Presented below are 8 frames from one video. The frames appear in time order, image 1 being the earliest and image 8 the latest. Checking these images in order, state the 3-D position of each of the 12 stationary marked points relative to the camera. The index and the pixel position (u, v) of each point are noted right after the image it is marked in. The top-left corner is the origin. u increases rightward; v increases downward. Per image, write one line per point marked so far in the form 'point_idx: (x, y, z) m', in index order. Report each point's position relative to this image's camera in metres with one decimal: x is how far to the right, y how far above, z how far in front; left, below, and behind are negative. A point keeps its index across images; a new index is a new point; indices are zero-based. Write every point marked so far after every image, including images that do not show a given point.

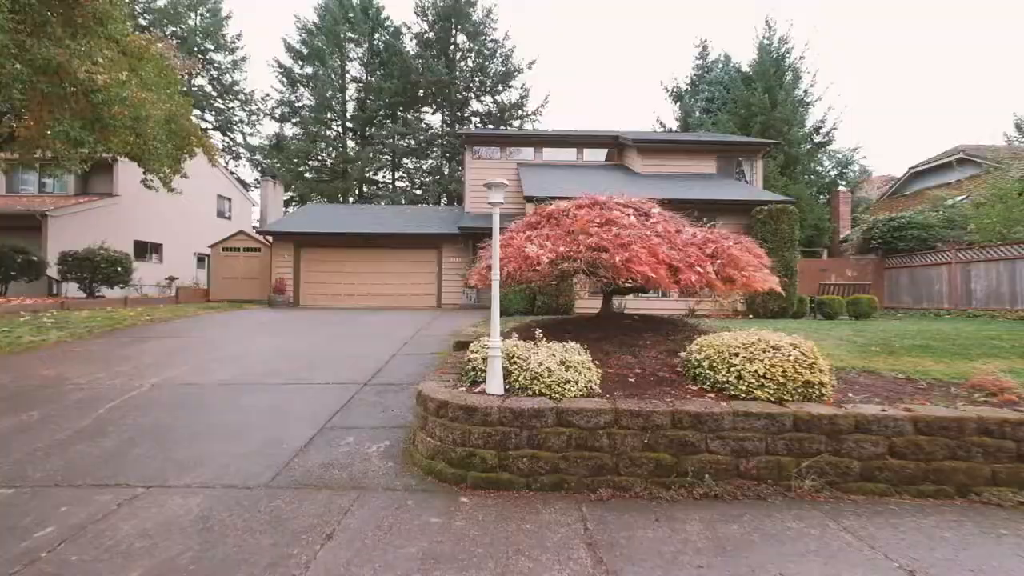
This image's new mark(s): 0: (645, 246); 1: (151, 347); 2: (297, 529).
0: (+1.4, +0.4, +4.4) m
1: (-6.7, -1.1, +7.8) m
2: (-1.3, -1.5, +2.7) m
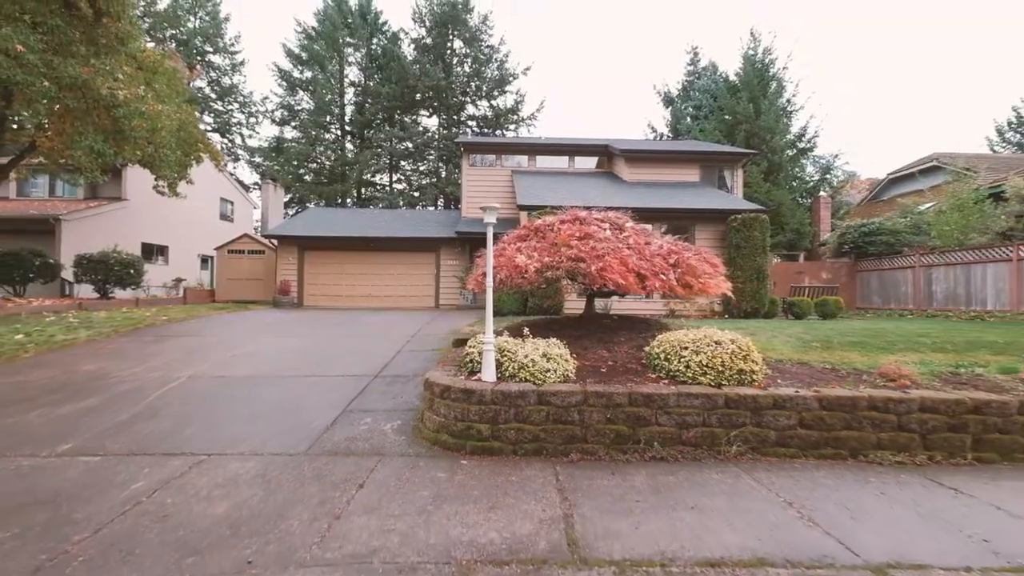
0: (+1.3, +0.4, +5.2) m
1: (-6.9, -1.2, +8.5) m
2: (-1.4, -1.5, +3.4) m
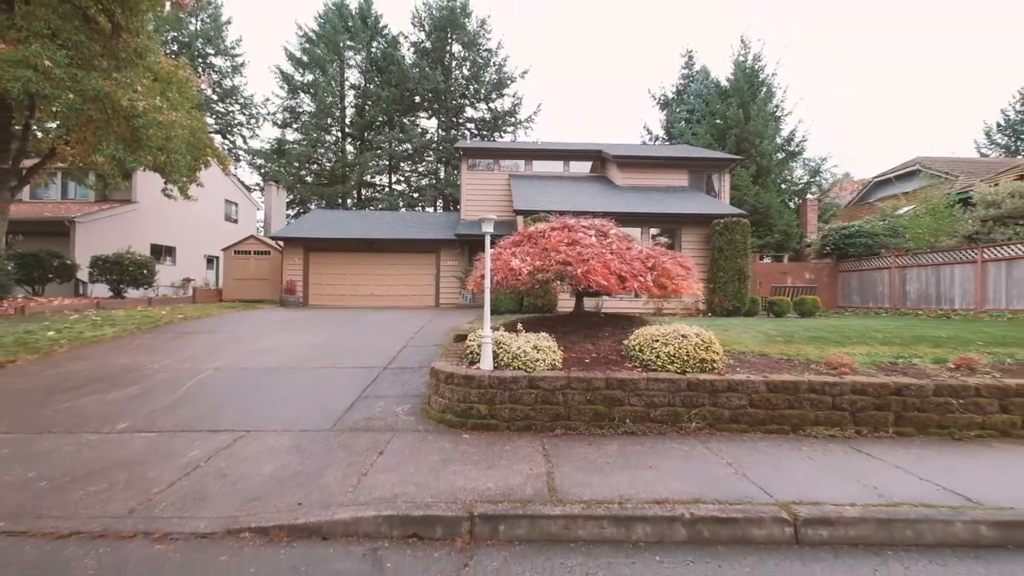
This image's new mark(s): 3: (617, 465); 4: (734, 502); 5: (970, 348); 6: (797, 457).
0: (+1.2, +0.4, +5.9) m
1: (-6.9, -1.2, +9.1) m
2: (-1.5, -1.6, +4.1) m
3: (+0.9, -1.5, +3.7) m
4: (+1.6, -1.6, +3.1) m
5: (+6.4, -0.9, +6.0) m
6: (+2.6, -1.5, +3.9) m
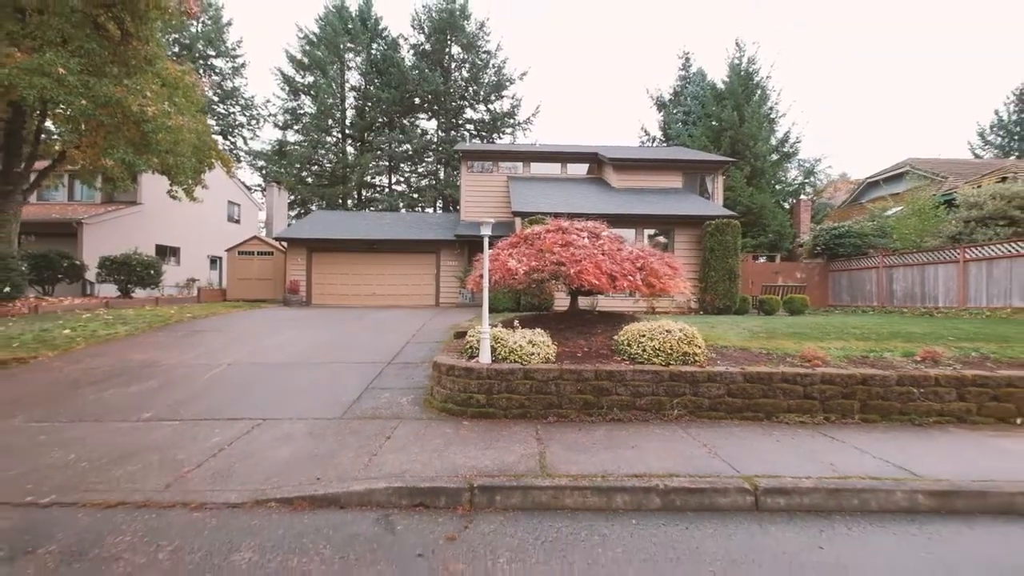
0: (+1.2, +0.4, +6.3) m
1: (-7.0, -1.2, +9.5) m
2: (-1.5, -1.5, +4.5) m
3: (+0.9, -1.5, +4.1) m
4: (+1.6, -1.6, +3.5) m
5: (+6.4, -0.9, +6.4) m
6: (+2.5, -1.5, +4.2) m
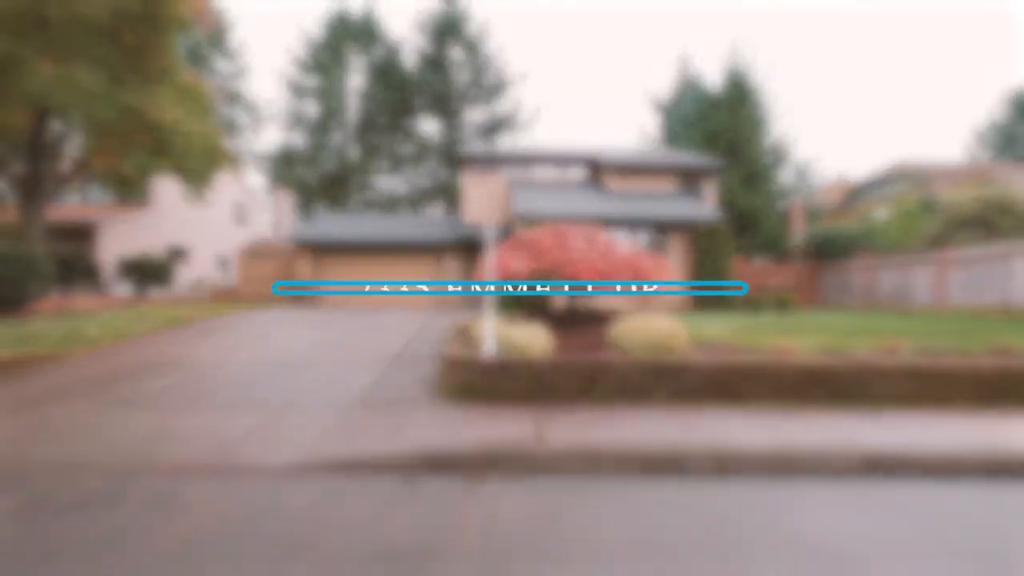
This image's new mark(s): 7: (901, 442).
0: (+1.2, +0.4, +6.9) m
1: (-7.0, -1.2, +10.1) m
2: (-1.5, -1.5, +5.1) m
3: (+0.9, -1.5, +4.6) m
4: (+1.6, -1.6, +4.1) m
5: (+6.4, -0.9, +7.0) m
6: (+2.6, -1.5, +4.8) m
7: (+4.0, -1.5, +4.3) m
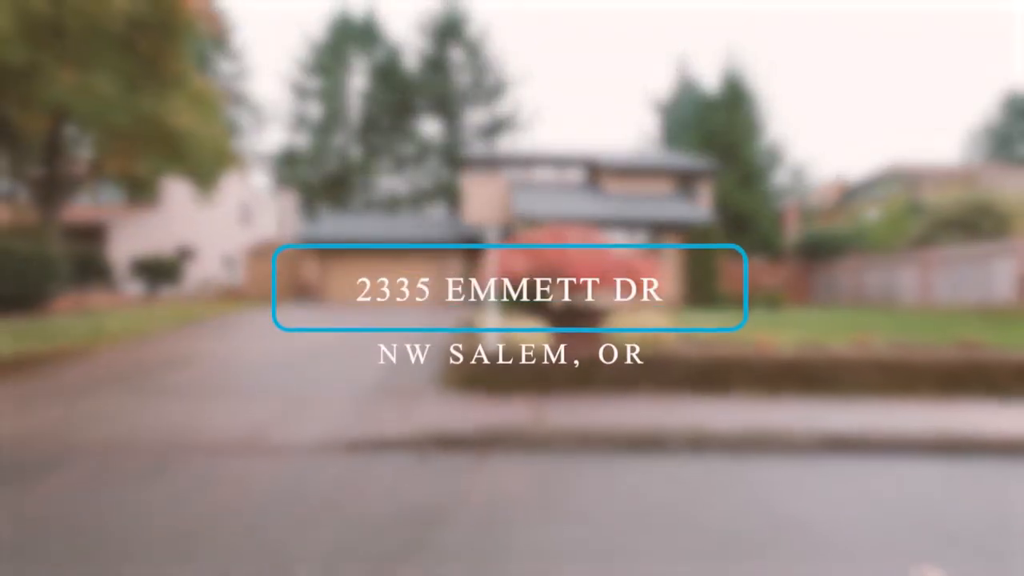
0: (+1.2, +0.4, +7.4) m
1: (-7.0, -1.1, +10.6) m
2: (-1.5, -1.5, +5.6) m
3: (+0.9, -1.5, +5.1) m
4: (+1.6, -1.5, +4.6) m
5: (+6.4, -0.8, +7.5) m
6: (+2.6, -1.5, +5.3) m
7: (+4.0, -1.5, +4.8) m
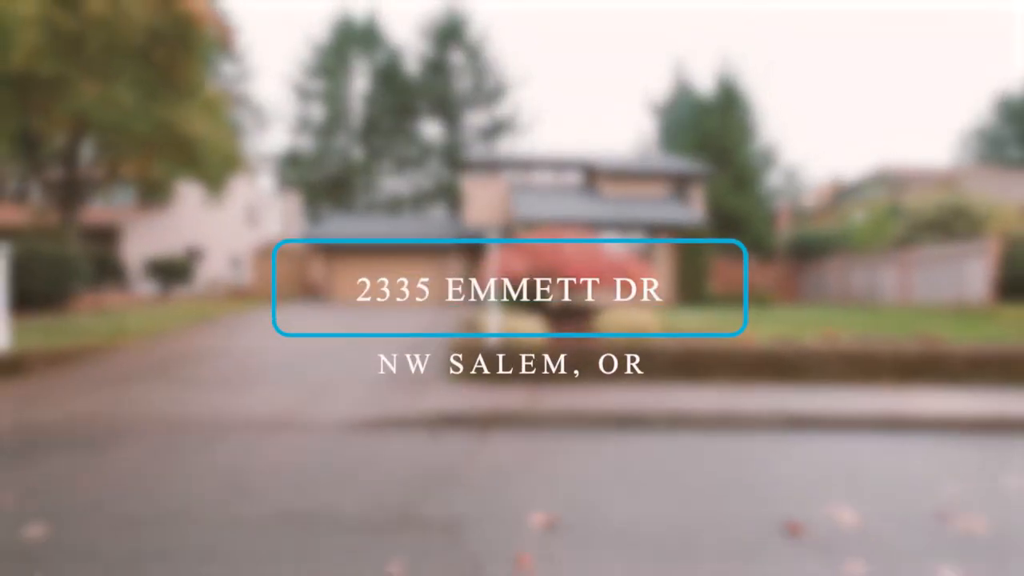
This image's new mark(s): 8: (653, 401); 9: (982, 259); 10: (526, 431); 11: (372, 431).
0: (+1.2, +0.5, +8.0) m
1: (-7.0, -1.1, +11.2) m
2: (-1.5, -1.5, +6.2) m
3: (+0.9, -1.5, +5.7) m
4: (+1.6, -1.5, +5.2) m
5: (+6.4, -0.8, +8.1) m
6: (+2.6, -1.5, +5.9) m
7: (+4.0, -1.5, +5.4) m
8: (+1.9, -1.5, +5.5) m
9: (+12.6, +0.7, +11.3) m
10: (+0.2, -1.7, +5.0) m
11: (-1.7, -1.7, +5.1) m
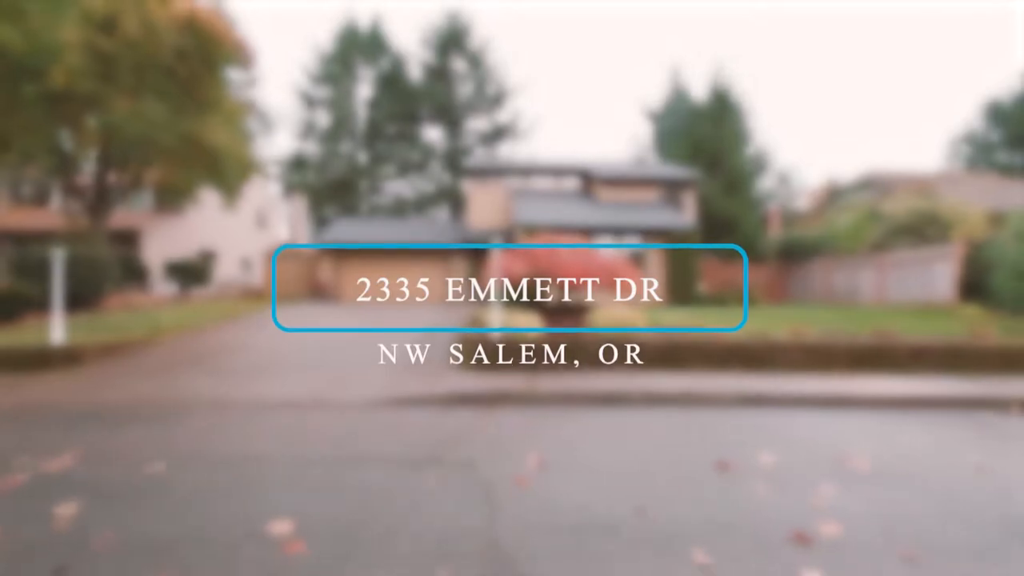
0: (+1.2, +0.5, +8.9) m
1: (-7.0, -1.1, +12.1) m
2: (-1.5, -1.5, +7.1) m
3: (+0.9, -1.5, +6.6) m
4: (+1.6, -1.5, +6.1) m
5: (+6.4, -0.8, +9.0) m
6: (+2.6, -1.5, +6.8) m
7: (+4.0, -1.5, +6.3) m
8: (+1.9, -1.5, +6.4) m
9: (+12.6, +0.7, +12.2) m
10: (+0.2, -1.7, +5.9) m
11: (-1.7, -1.7, +6.0) m
